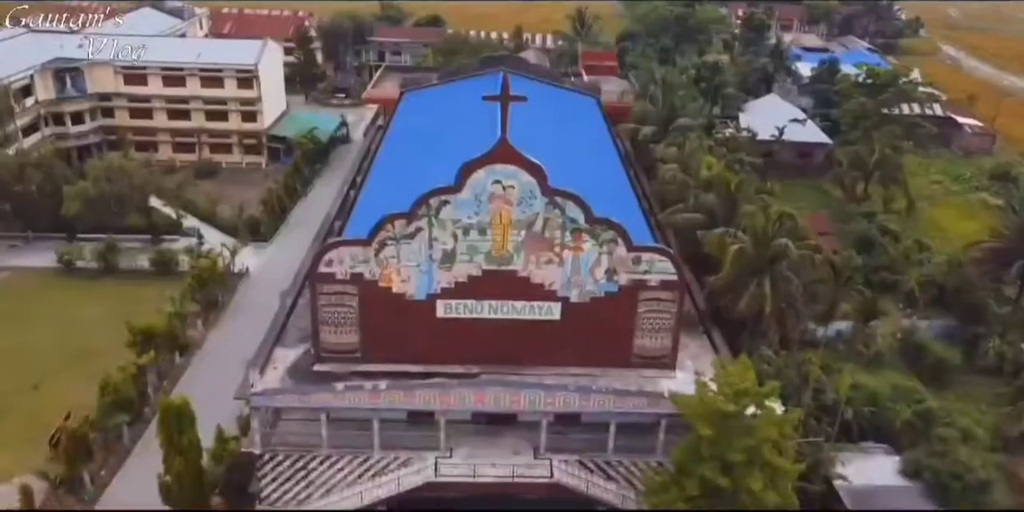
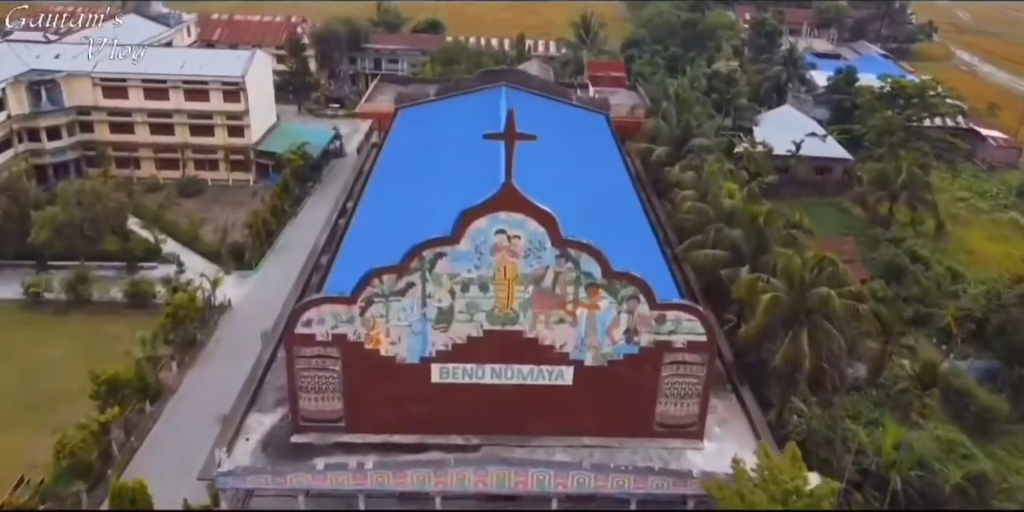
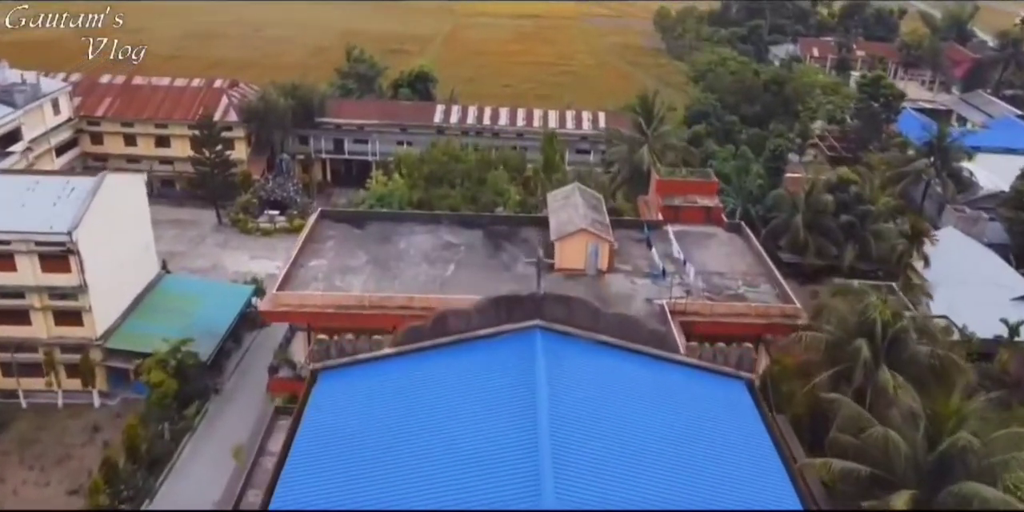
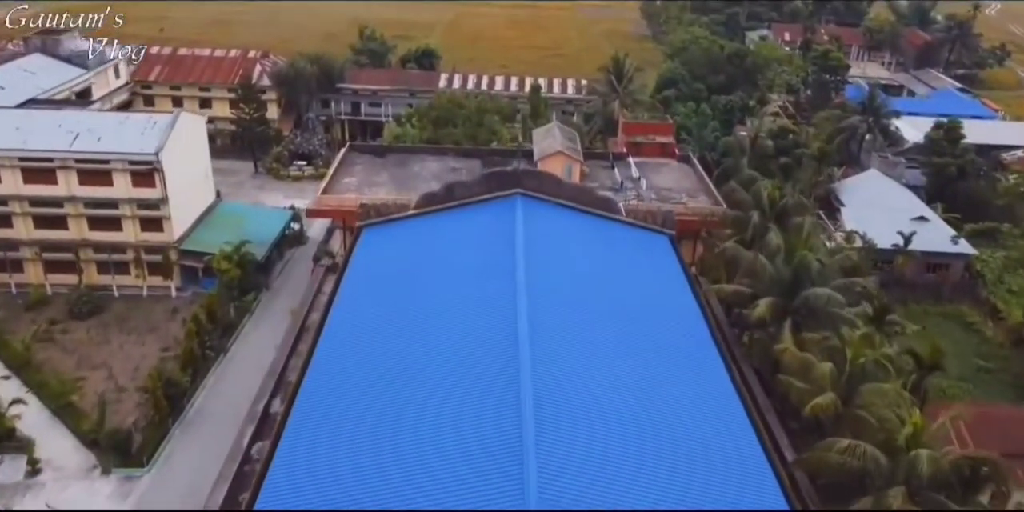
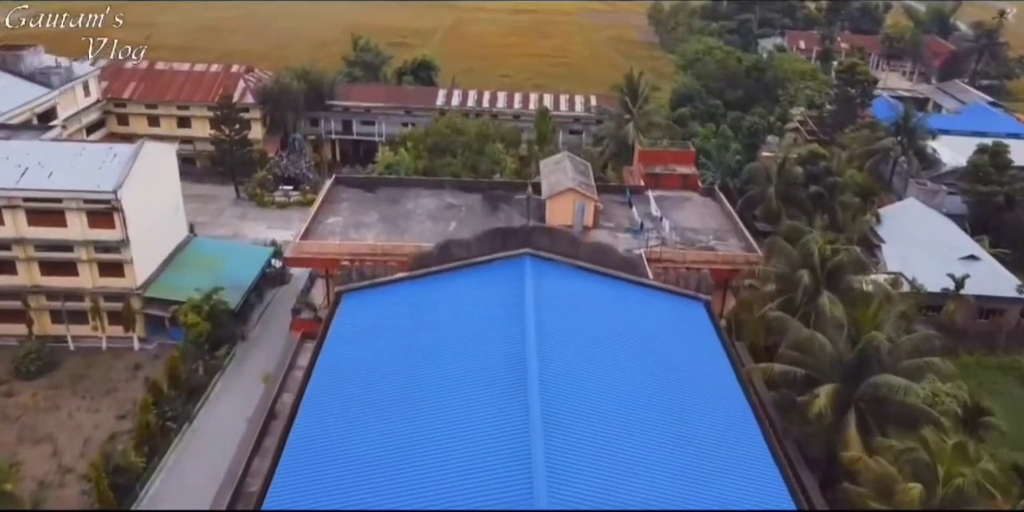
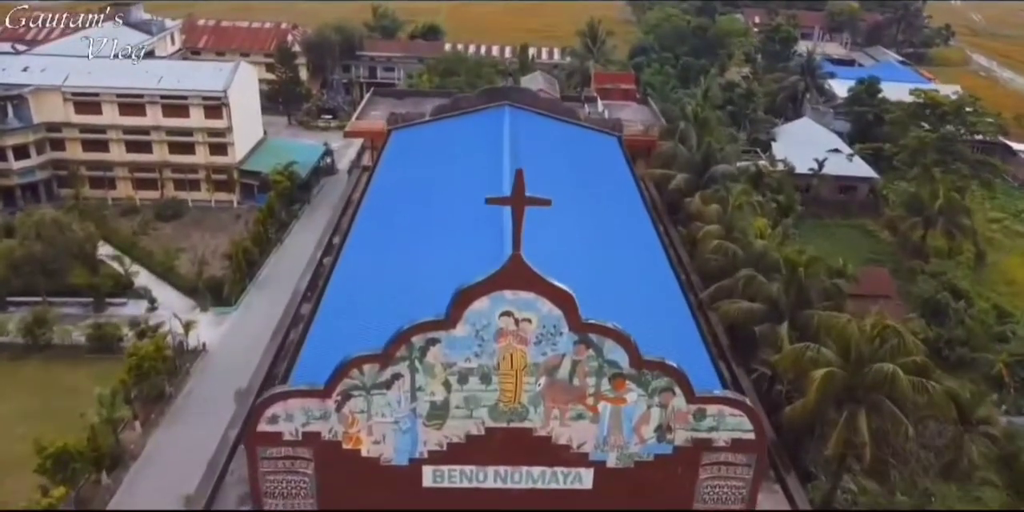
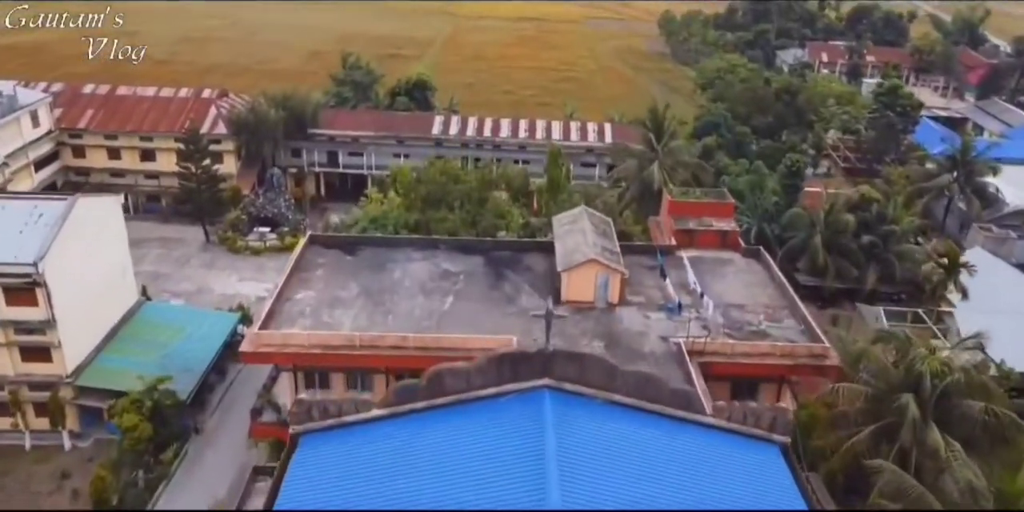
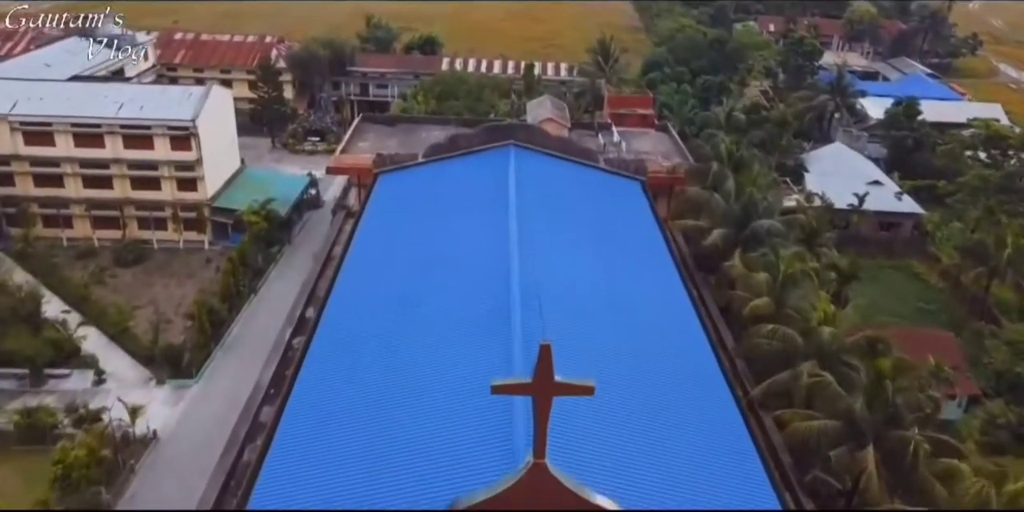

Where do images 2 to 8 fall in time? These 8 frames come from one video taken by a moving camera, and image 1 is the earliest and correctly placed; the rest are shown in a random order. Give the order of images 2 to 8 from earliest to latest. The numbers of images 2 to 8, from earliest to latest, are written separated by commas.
2, 6, 8, 4, 5, 3, 7
